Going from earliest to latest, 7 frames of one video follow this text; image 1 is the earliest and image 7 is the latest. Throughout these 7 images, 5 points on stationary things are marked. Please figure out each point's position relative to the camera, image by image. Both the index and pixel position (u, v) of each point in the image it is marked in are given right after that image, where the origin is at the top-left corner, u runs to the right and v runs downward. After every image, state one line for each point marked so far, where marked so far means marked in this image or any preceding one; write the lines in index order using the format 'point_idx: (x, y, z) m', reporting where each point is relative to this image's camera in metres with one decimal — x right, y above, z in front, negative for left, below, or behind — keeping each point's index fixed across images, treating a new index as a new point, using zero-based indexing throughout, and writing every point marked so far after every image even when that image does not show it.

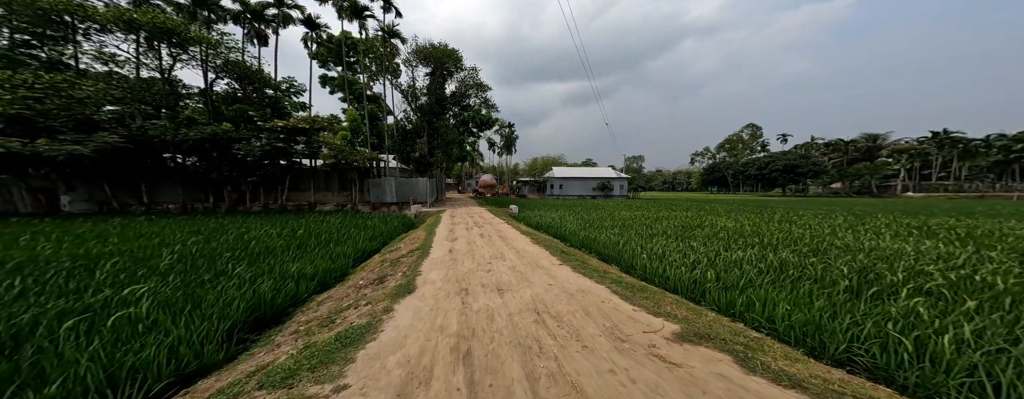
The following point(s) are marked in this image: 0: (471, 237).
0: (-1.3, -1.1, +9.0) m
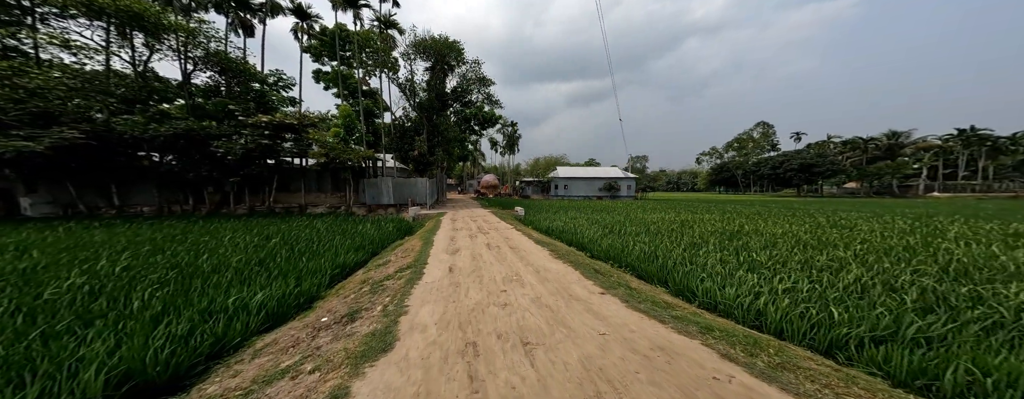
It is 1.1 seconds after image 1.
0: (-1.0, -1.2, +7.6) m
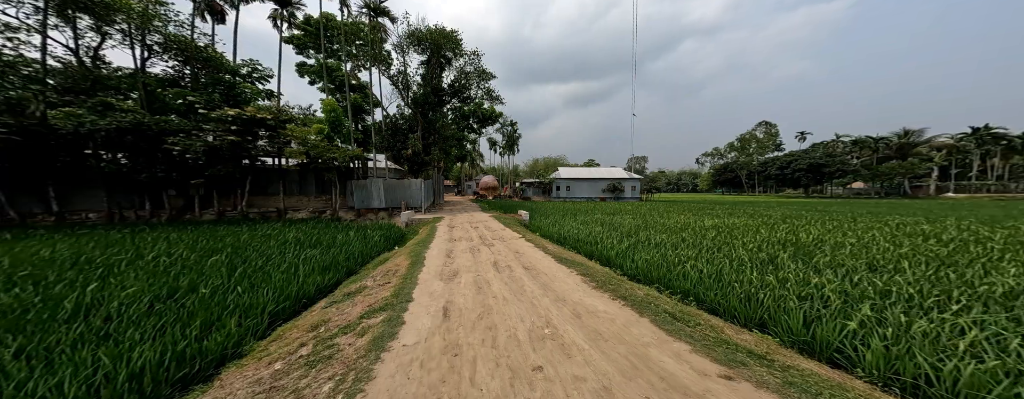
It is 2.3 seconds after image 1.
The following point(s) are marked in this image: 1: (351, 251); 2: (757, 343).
0: (-0.7, -1.2, +6.1) m
1: (-4.0, -1.3, +7.2) m
2: (+2.1, -1.3, +2.5) m
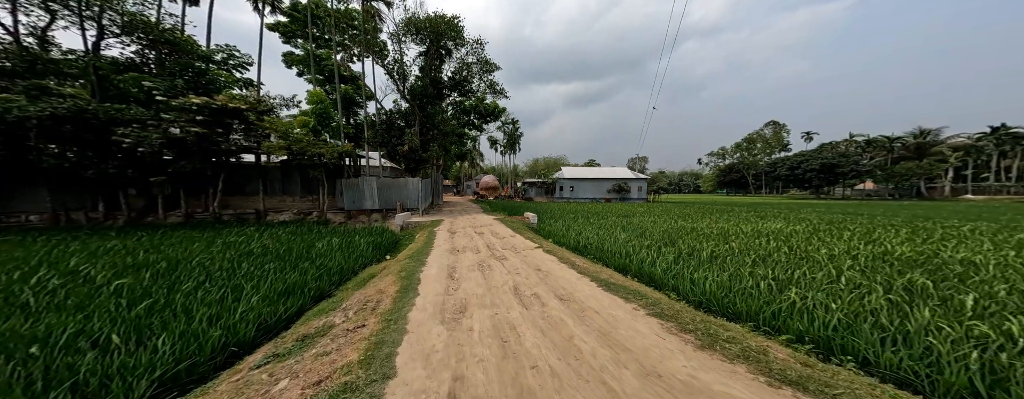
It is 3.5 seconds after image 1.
0: (-0.4, -1.3, +4.6) m
1: (-3.7, -1.3, +5.7) m
2: (+2.5, -1.3, +1.0) m
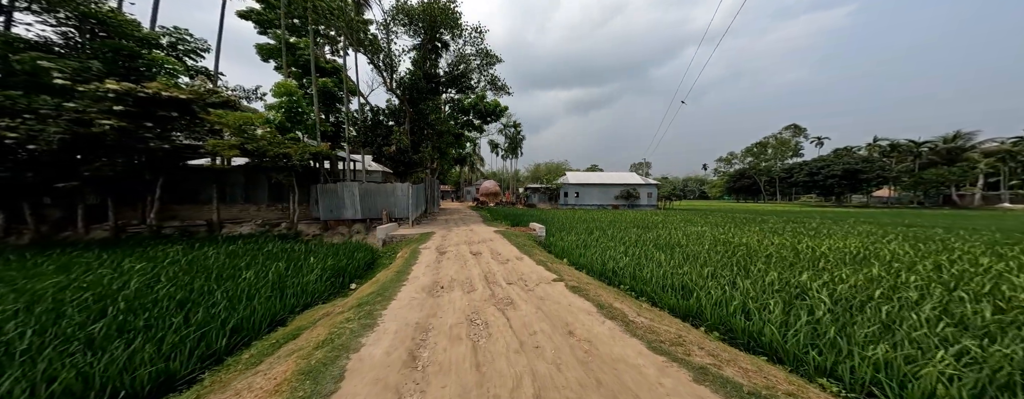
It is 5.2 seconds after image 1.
0: (-0.2, -1.4, +2.4) m
1: (-3.5, -1.5, +3.6) m
2: (+2.7, -1.3, -1.1) m
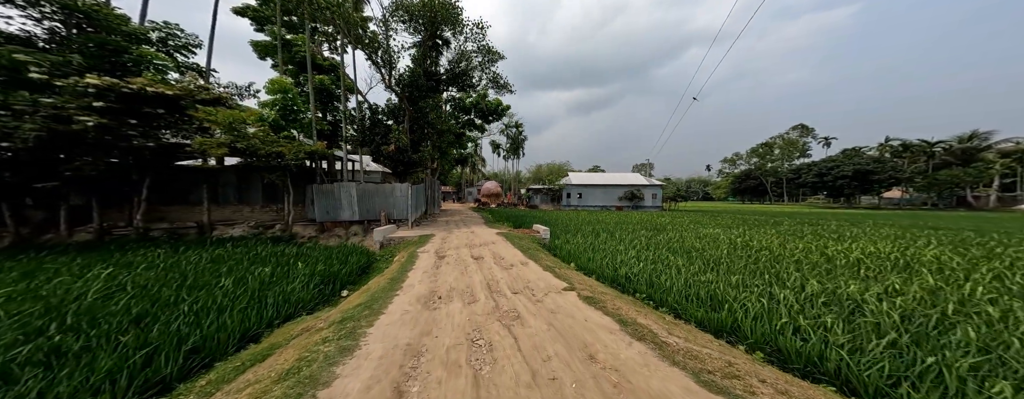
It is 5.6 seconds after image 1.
0: (-0.1, -1.4, +1.9) m
1: (-3.5, -1.5, +3.1) m
2: (+2.7, -1.3, -1.6) m
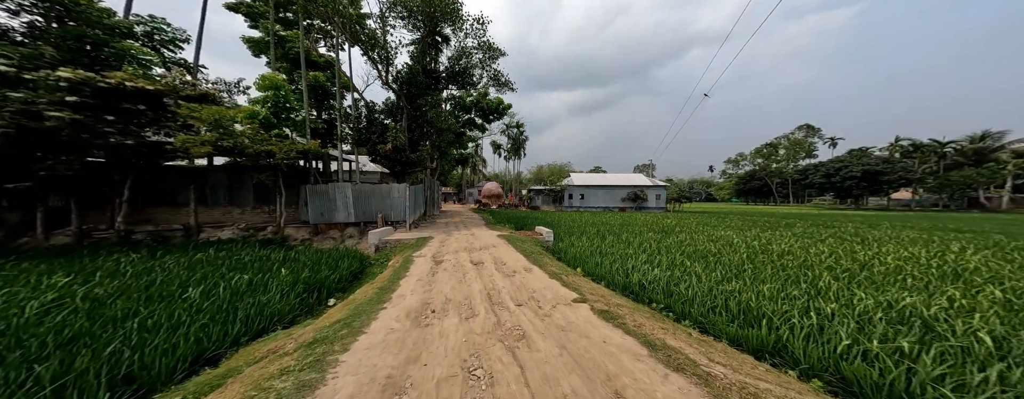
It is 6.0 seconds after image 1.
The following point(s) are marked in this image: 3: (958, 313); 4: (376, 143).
0: (-0.1, -1.3, +1.4) m
1: (-3.4, -1.4, +2.6) m
2: (+2.8, -1.2, -2.2) m
3: (+4.7, -1.2, +3.0) m
4: (-6.5, +2.7, +13.7) m
